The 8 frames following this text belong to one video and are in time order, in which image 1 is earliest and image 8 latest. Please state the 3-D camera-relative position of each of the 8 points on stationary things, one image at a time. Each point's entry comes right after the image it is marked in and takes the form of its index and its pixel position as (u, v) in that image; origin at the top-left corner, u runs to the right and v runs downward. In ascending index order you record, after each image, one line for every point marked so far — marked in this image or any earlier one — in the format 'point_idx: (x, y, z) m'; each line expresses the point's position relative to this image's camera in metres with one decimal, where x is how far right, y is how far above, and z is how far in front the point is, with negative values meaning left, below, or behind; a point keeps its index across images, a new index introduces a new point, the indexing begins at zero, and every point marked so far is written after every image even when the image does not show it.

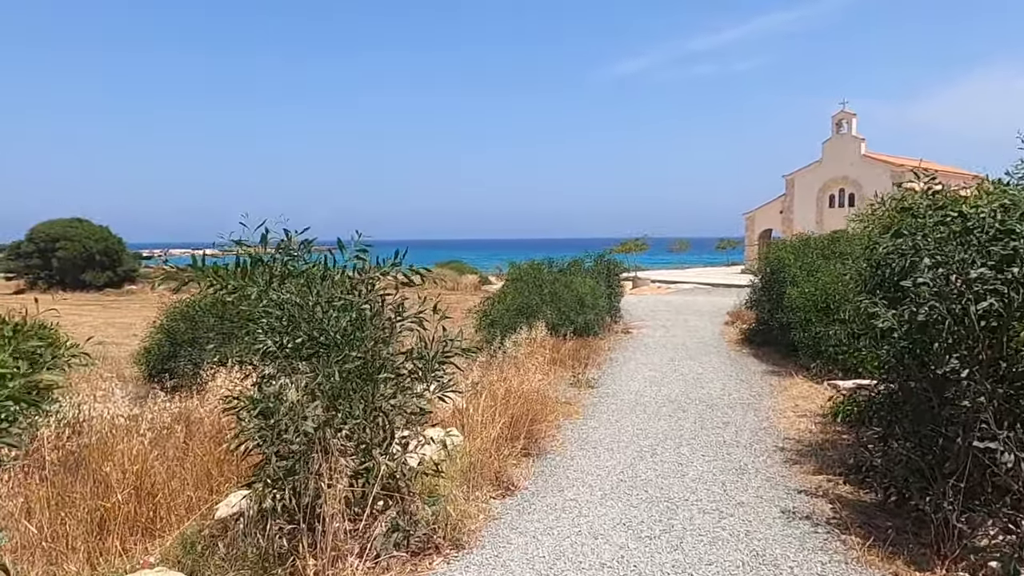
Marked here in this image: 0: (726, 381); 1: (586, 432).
0: (+3.7, -1.6, +11.7) m
1: (+0.9, -1.8, +8.2) m
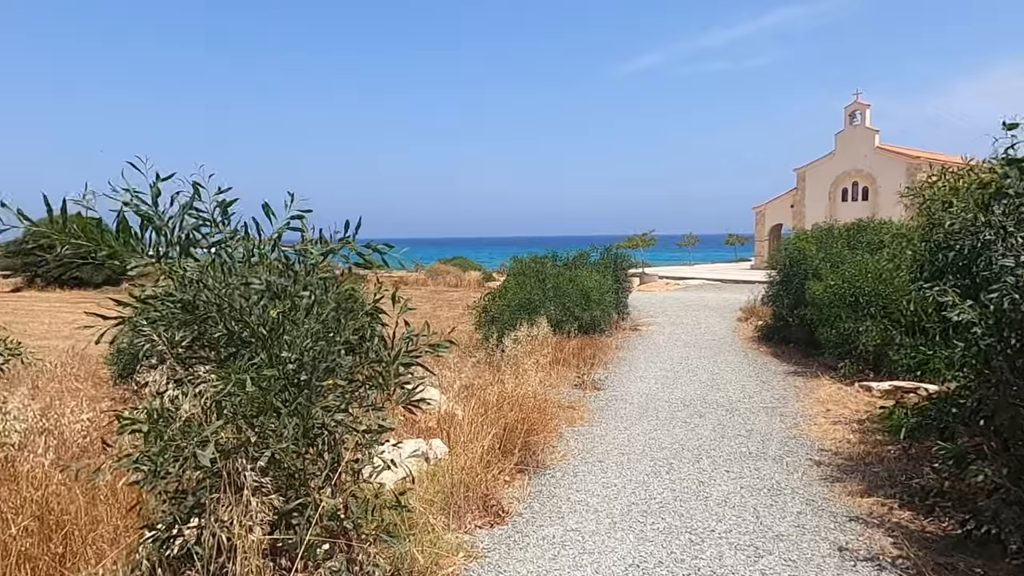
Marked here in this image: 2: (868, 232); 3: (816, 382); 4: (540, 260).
0: (+3.7, -1.5, +10.7) m
1: (+0.9, -1.7, +7.2) m
2: (+6.7, +1.0, +12.5) m
3: (+4.7, -1.5, +10.3) m
4: (+0.7, +0.7, +17.4) m
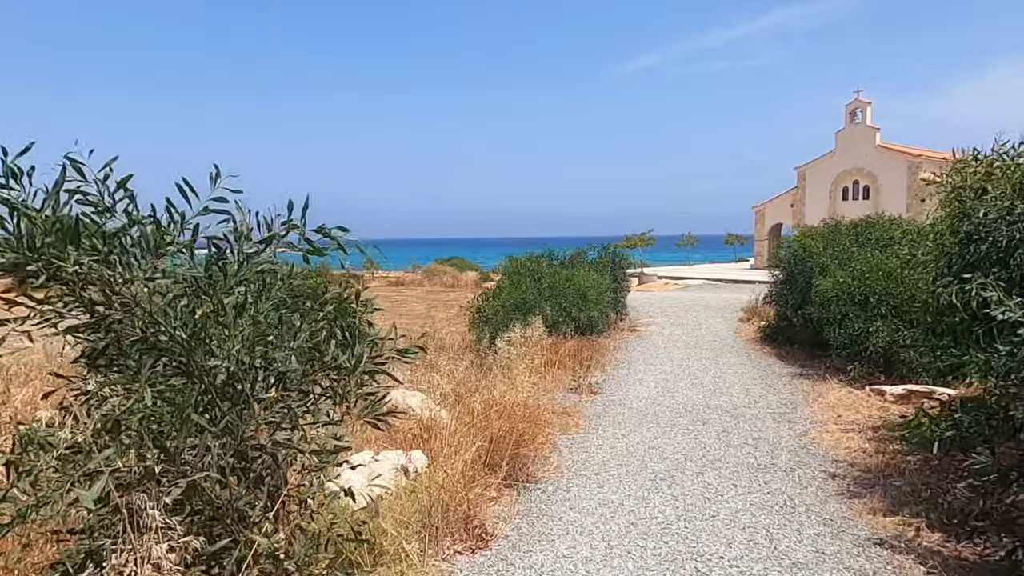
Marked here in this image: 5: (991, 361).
0: (+3.6, -1.5, +10.2) m
1: (+0.7, -1.7, +6.7) m
2: (+6.5, +1.0, +12.0) m
3: (+4.6, -1.5, +9.8) m
4: (+0.6, +0.7, +16.9) m
5: (+3.0, -0.5, +4.2) m
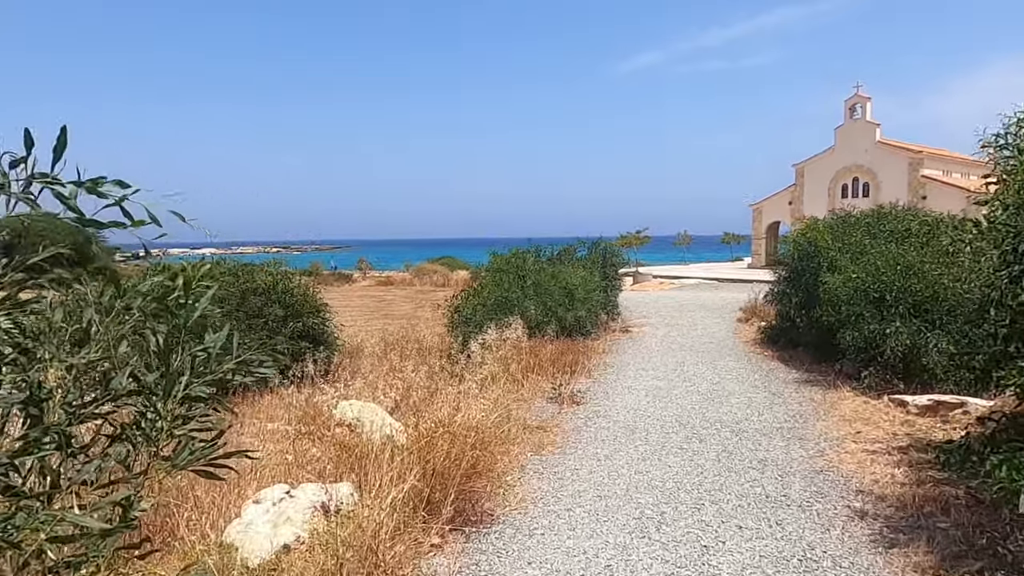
0: (+3.2, -1.4, +9.0) m
1: (+0.4, -1.6, +5.6) m
2: (+6.2, +1.1, +10.9) m
3: (+4.2, -1.4, +8.7) m
4: (+0.2, +0.7, +15.8) m
5: (+2.6, -0.4, +3.1) m
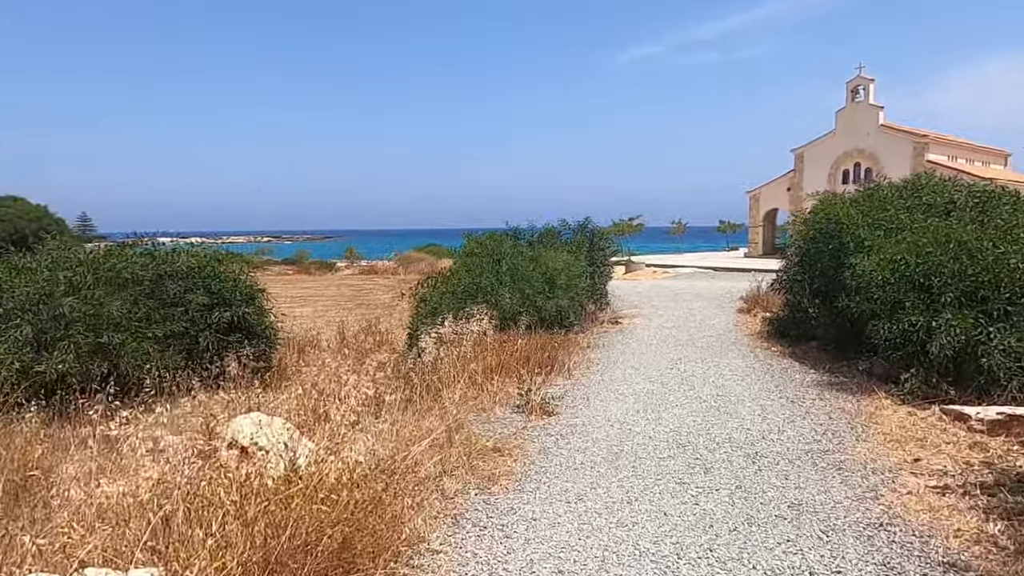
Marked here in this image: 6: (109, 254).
0: (+2.8, -1.2, +7.3) m
1: (0.0, -1.5, +3.8) m
2: (+5.7, +1.3, +9.2) m
3: (+3.8, -1.2, +7.0) m
4: (-0.3, +1.0, +14.0) m
5: (+2.2, -0.3, +1.3) m
6: (-5.8, +0.5, +9.6) m
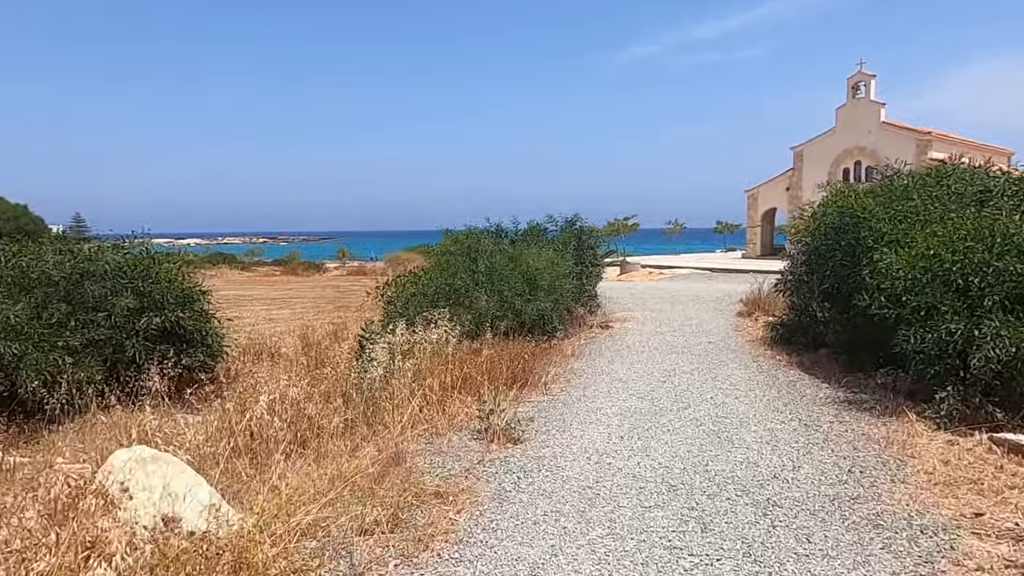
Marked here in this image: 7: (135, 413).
0: (+2.4, -1.3, +6.1) m
1: (-0.4, -1.5, +2.6) m
2: (+5.3, +1.3, +8.0) m
3: (+3.4, -1.2, +5.8) m
4: (-0.7, +1.0, +12.8) m
5: (+1.9, -0.3, +0.1) m
6: (-6.1, +0.5, +8.4) m
7: (-4.0, -1.3, +7.1) m
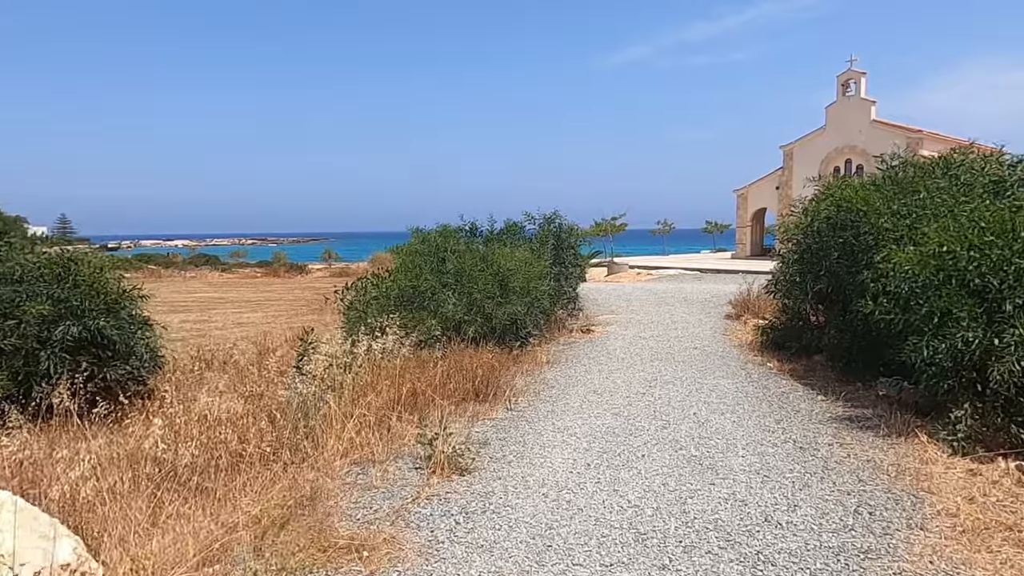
0: (+2.0, -1.3, +5.3) m
1: (-0.7, -1.5, +1.8) m
2: (+4.9, +1.2, +7.2) m
3: (+3.0, -1.3, +5.0) m
4: (-1.2, +1.0, +11.9) m
5: (+1.6, -0.3, -0.7) m
6: (-6.6, +0.4, +7.4) m
7: (-4.5, -1.4, +6.2) m
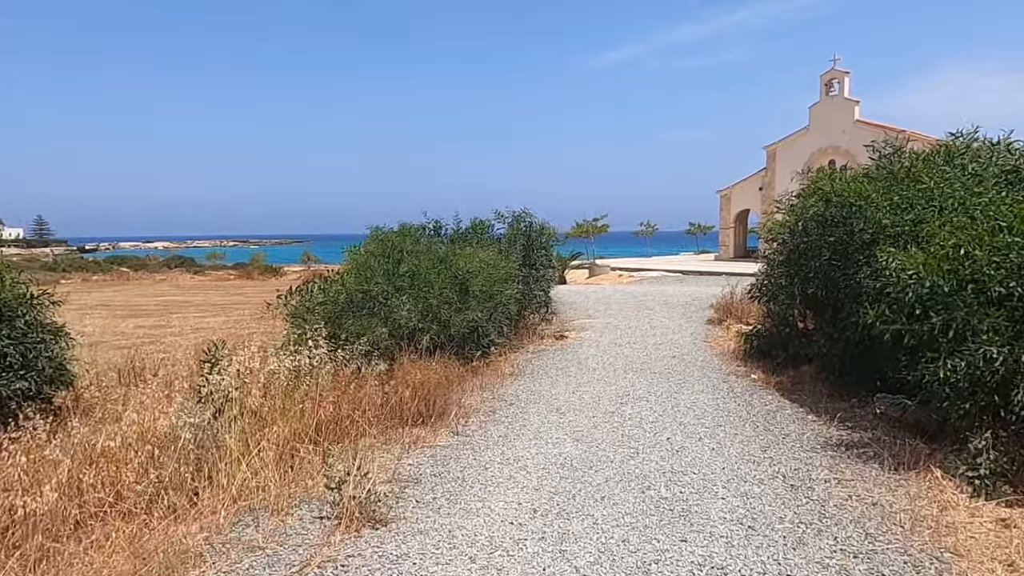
0: (+1.6, -1.3, +4.4) m
1: (-1.1, -1.5, +0.8) m
2: (+4.4, +1.2, +6.4) m
3: (+2.6, -1.3, +4.1) m
4: (-1.8, +0.9, +11.0) m
5: (+1.3, -0.3, -1.6) m
6: (-7.1, +0.4, +6.4) m
7: (-4.9, -1.4, +5.2) m
